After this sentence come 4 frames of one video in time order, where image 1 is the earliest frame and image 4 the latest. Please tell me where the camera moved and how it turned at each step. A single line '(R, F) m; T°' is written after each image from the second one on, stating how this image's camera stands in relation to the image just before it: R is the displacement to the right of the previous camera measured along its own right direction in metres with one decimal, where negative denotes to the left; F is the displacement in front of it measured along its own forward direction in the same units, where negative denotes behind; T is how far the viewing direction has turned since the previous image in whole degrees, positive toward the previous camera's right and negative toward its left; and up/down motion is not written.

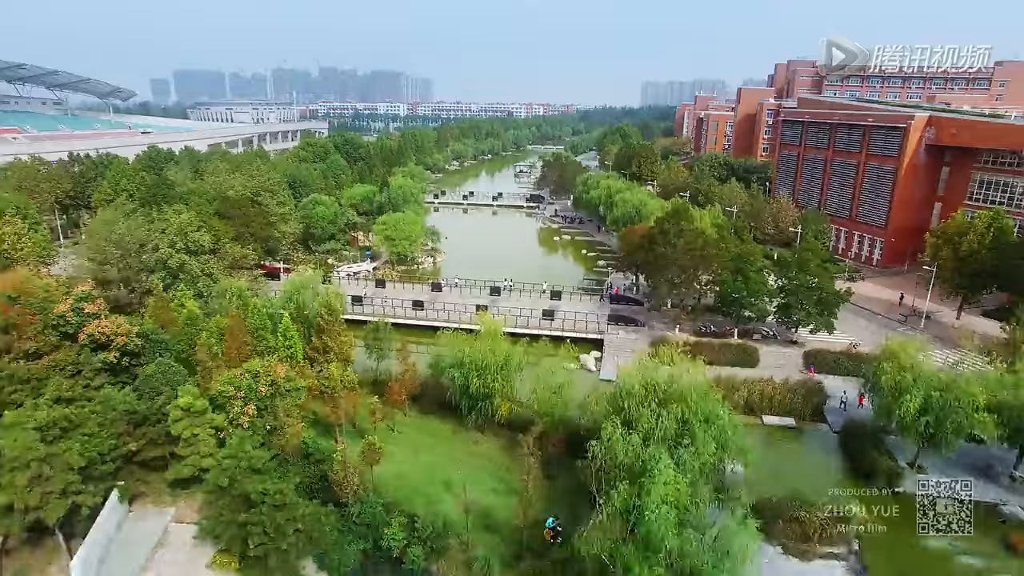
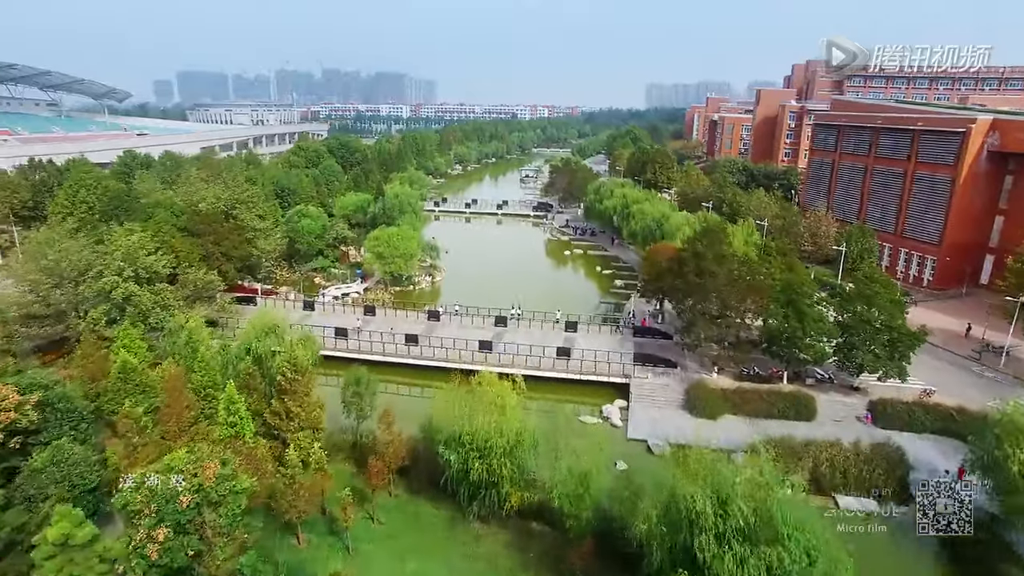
(-0.2, +3.8) m; 0°
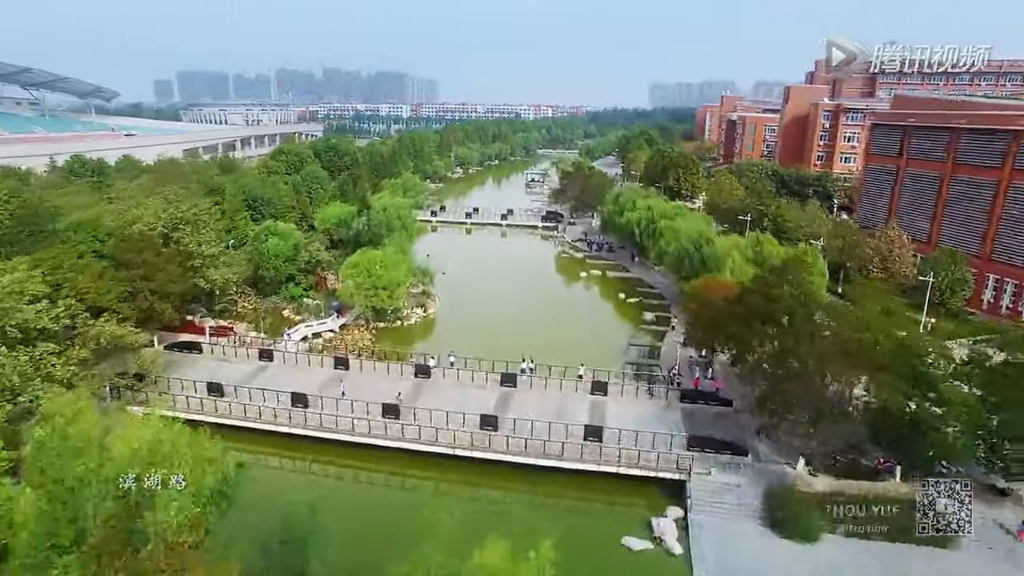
(-0.3, +5.6) m; 0°
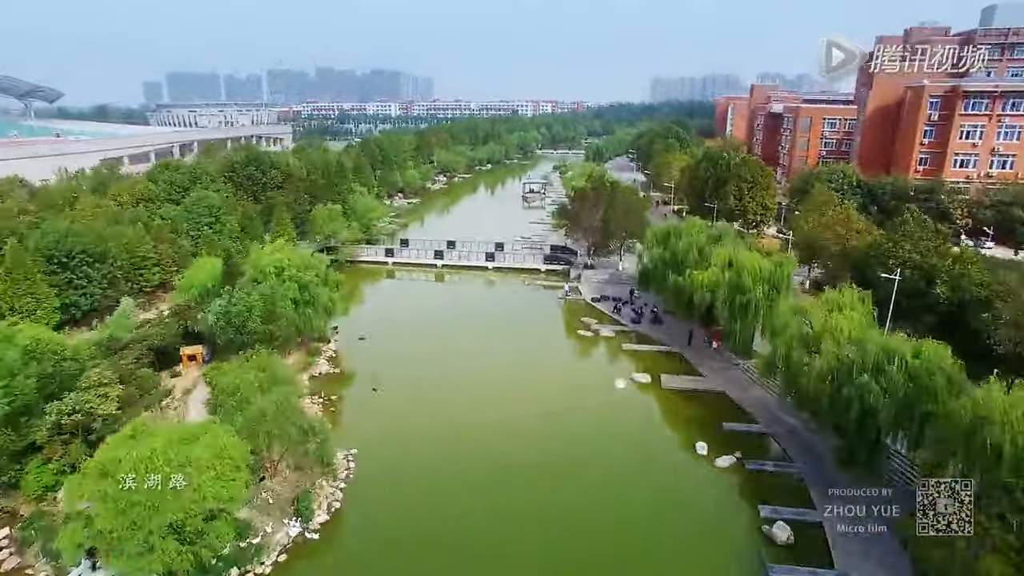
(+0.6, +14.8) m; 0°
